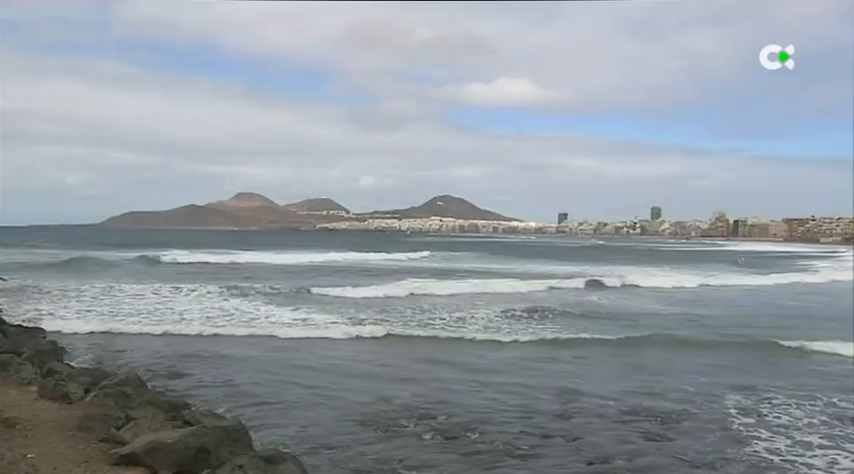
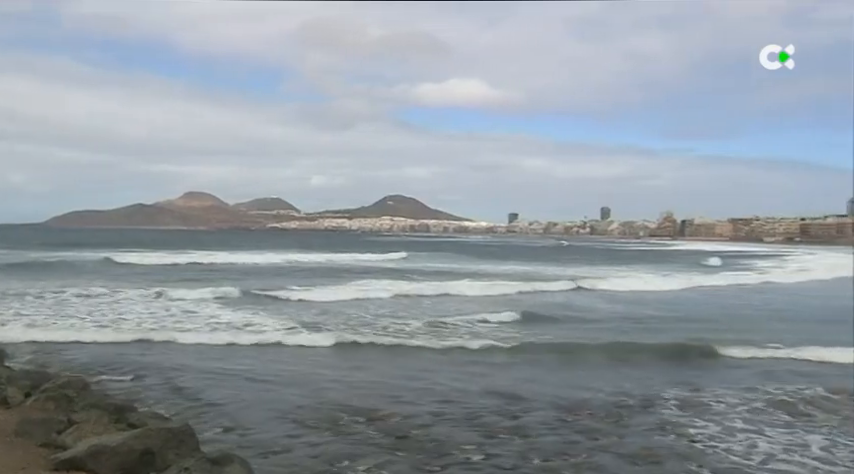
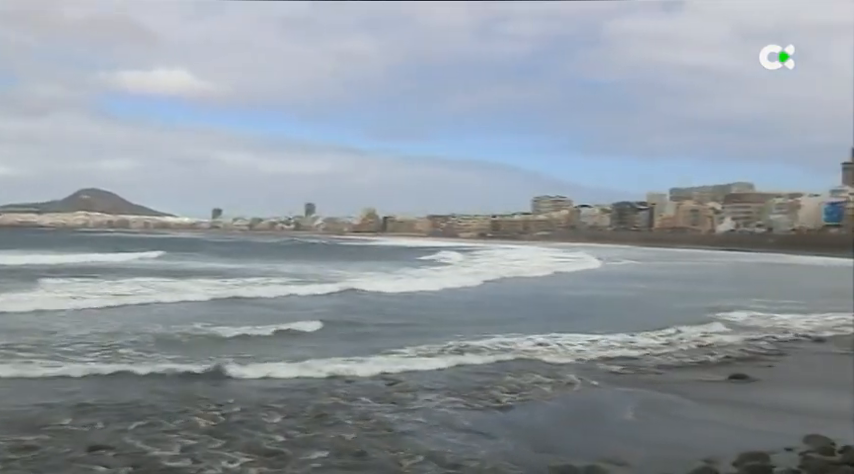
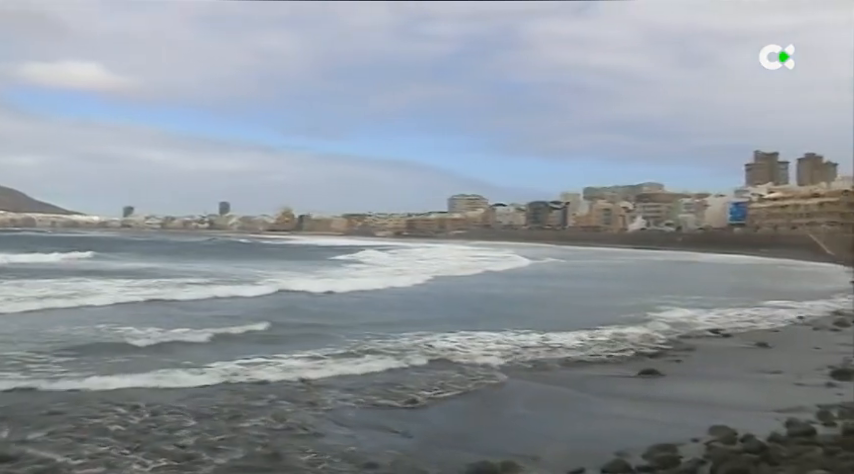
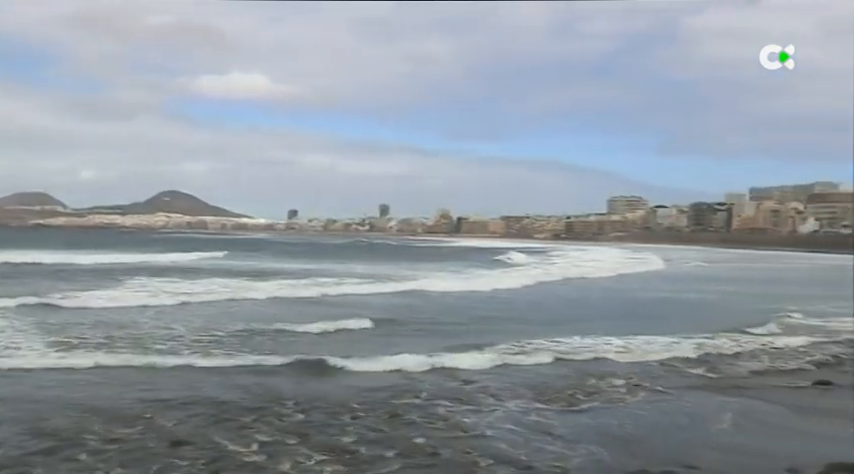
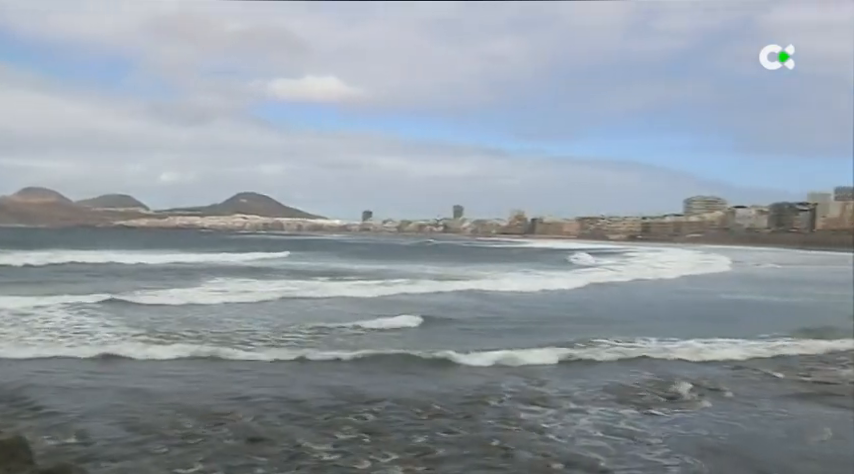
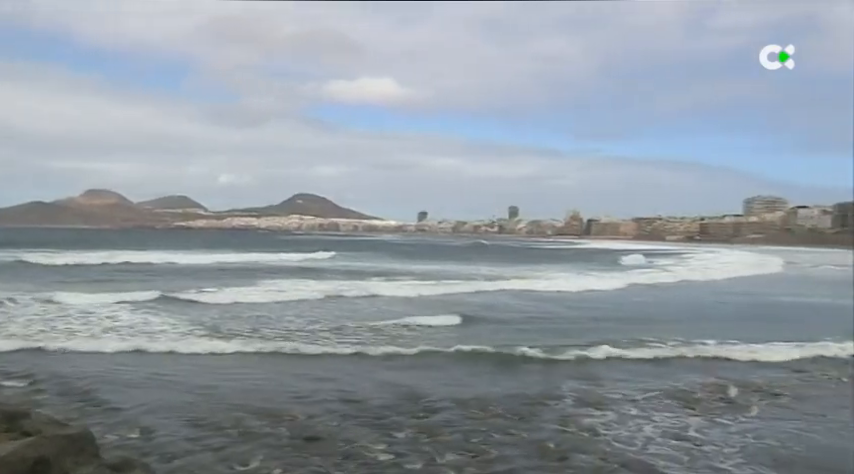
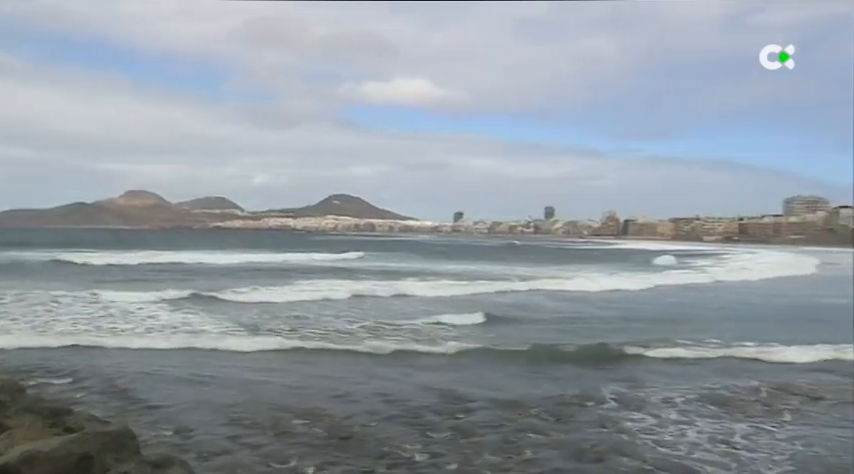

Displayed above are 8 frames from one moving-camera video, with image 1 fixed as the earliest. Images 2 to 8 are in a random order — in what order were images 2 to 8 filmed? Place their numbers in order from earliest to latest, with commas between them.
2, 8, 7, 6, 5, 3, 4
